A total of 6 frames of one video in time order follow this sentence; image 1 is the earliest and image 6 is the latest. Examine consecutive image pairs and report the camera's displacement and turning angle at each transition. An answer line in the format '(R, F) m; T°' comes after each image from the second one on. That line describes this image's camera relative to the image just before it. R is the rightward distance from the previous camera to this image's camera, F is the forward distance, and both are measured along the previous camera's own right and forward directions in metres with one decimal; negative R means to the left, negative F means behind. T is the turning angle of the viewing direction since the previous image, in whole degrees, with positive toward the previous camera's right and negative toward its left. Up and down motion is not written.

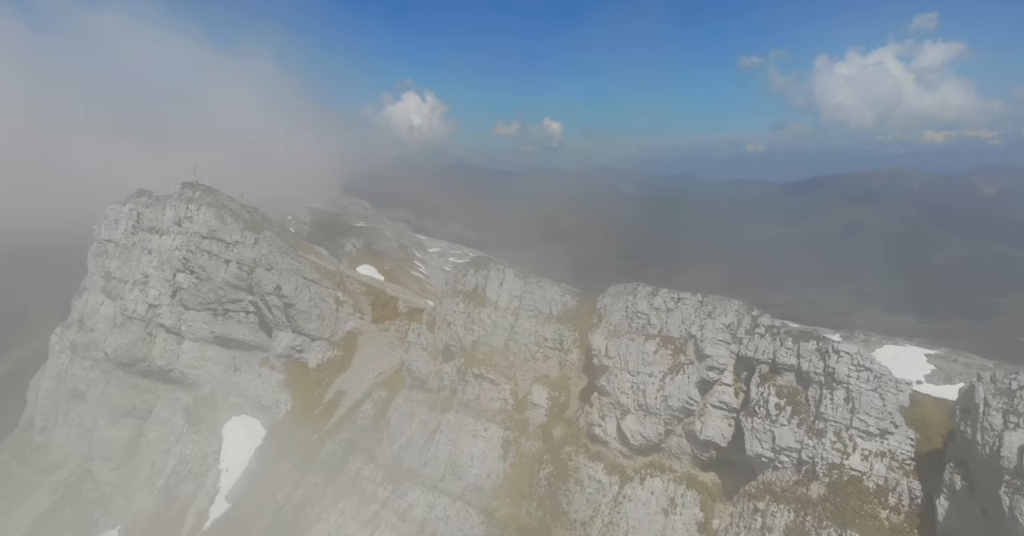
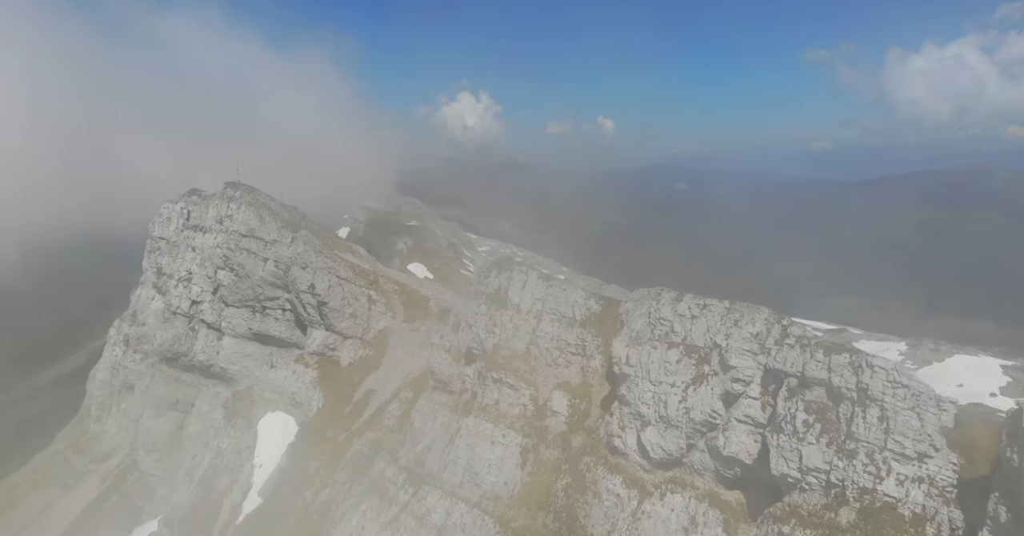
(+2.7, +1.8) m; -5°
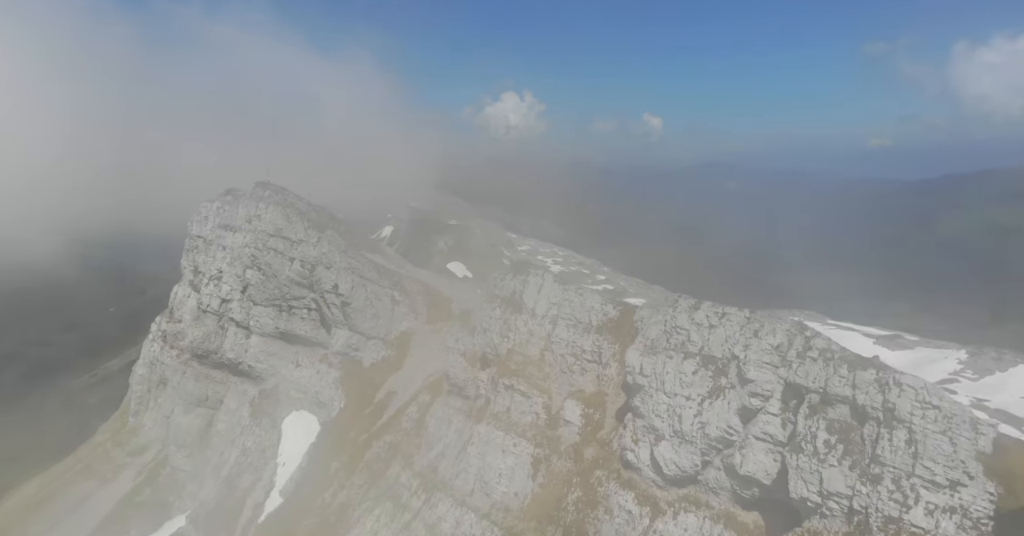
(+2.5, +1.9) m; -4°
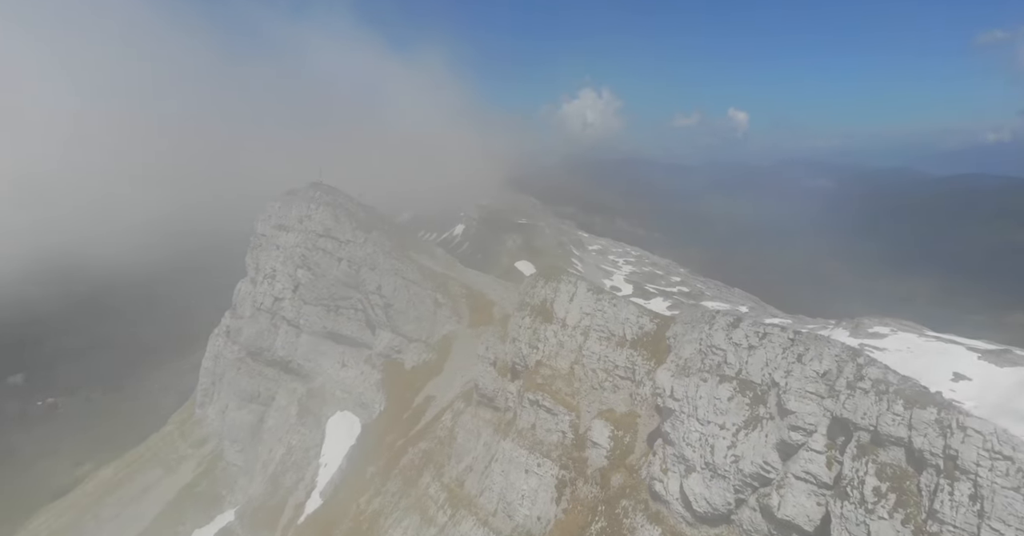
(+3.8, +3.4) m; -7°
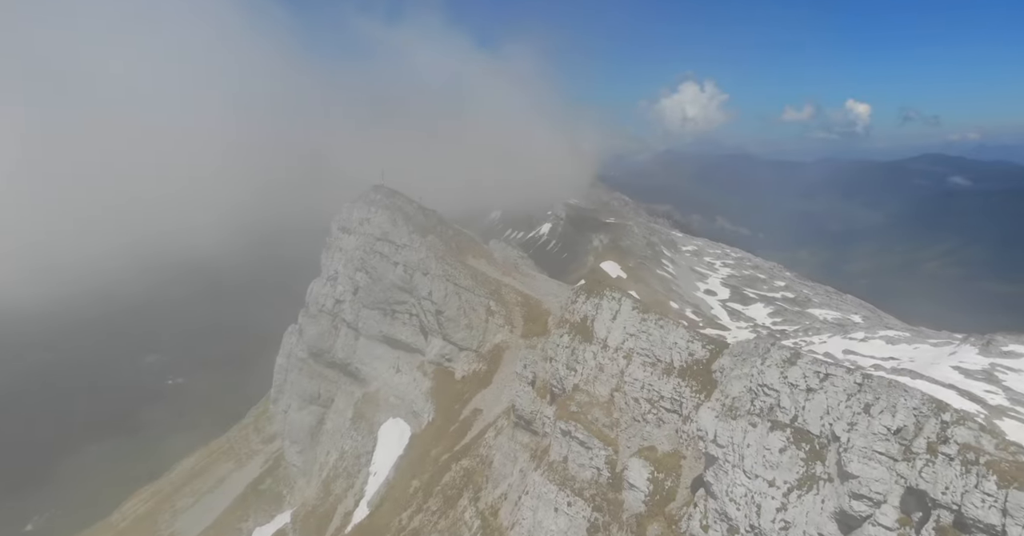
(+4.3, +5.0) m; -9°
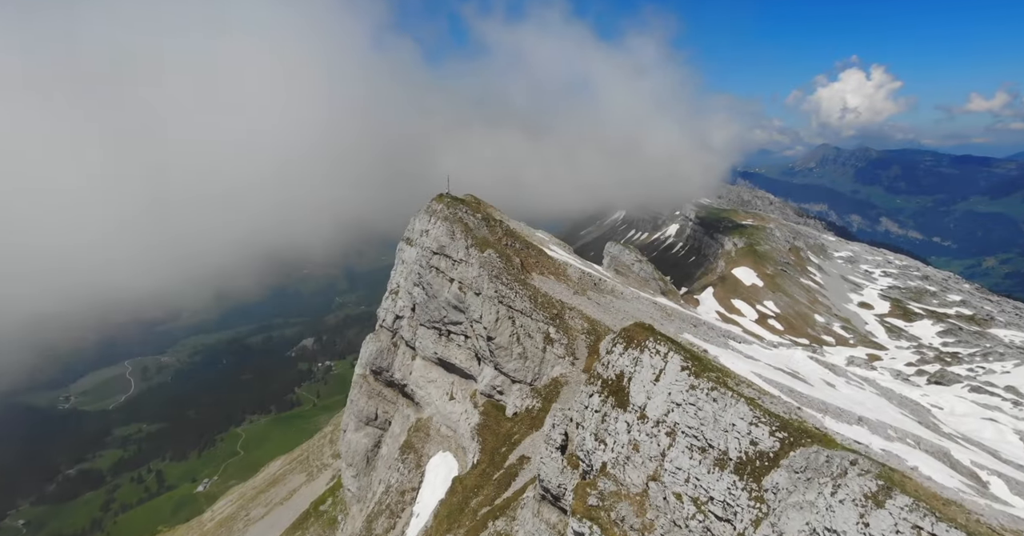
(+7.0, +11.2) m; -12°
